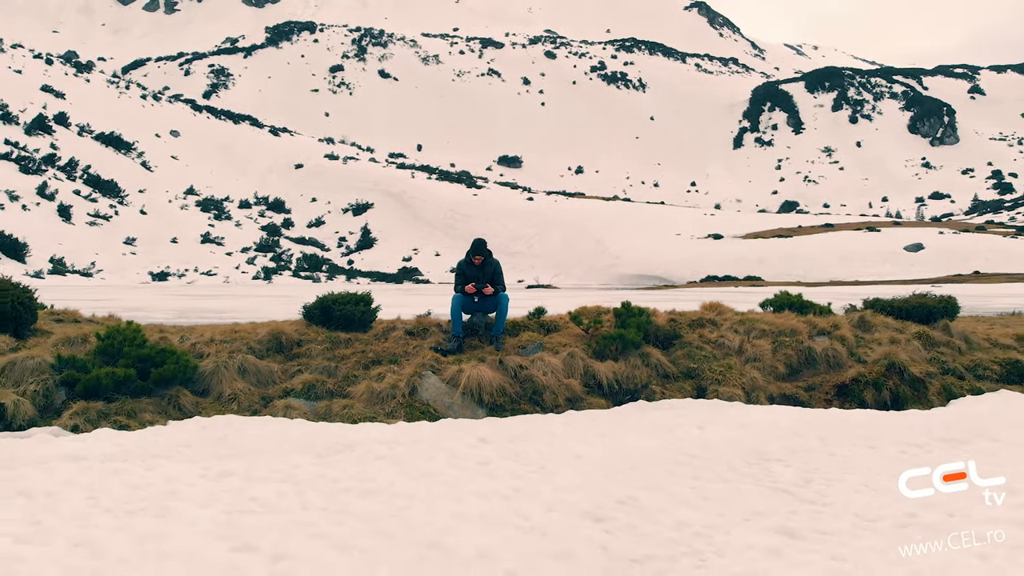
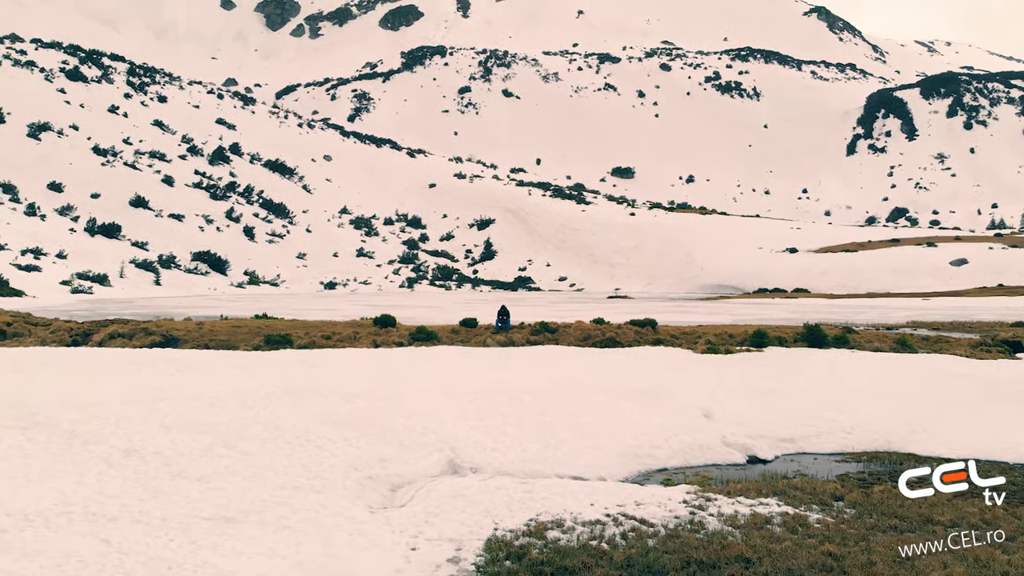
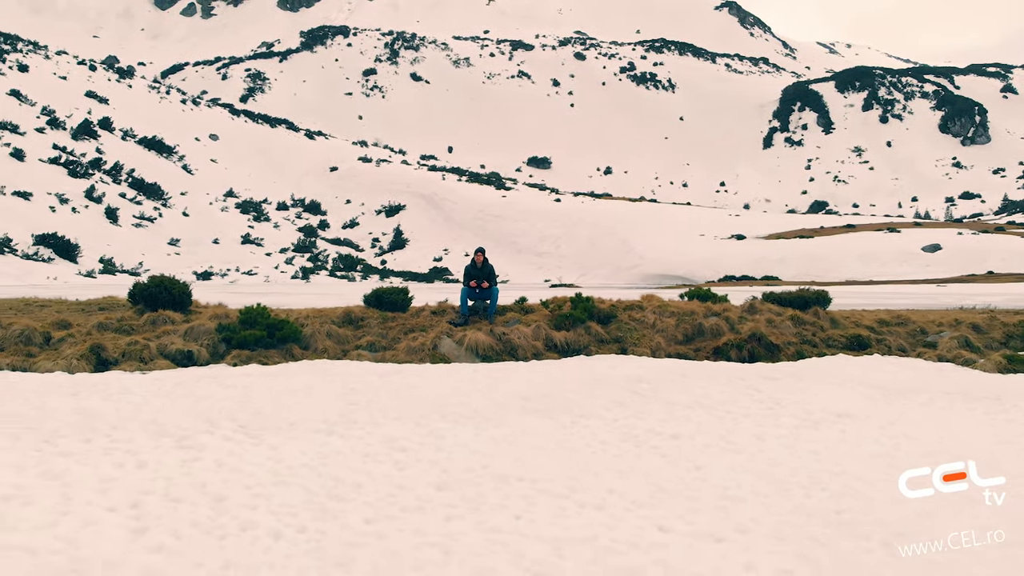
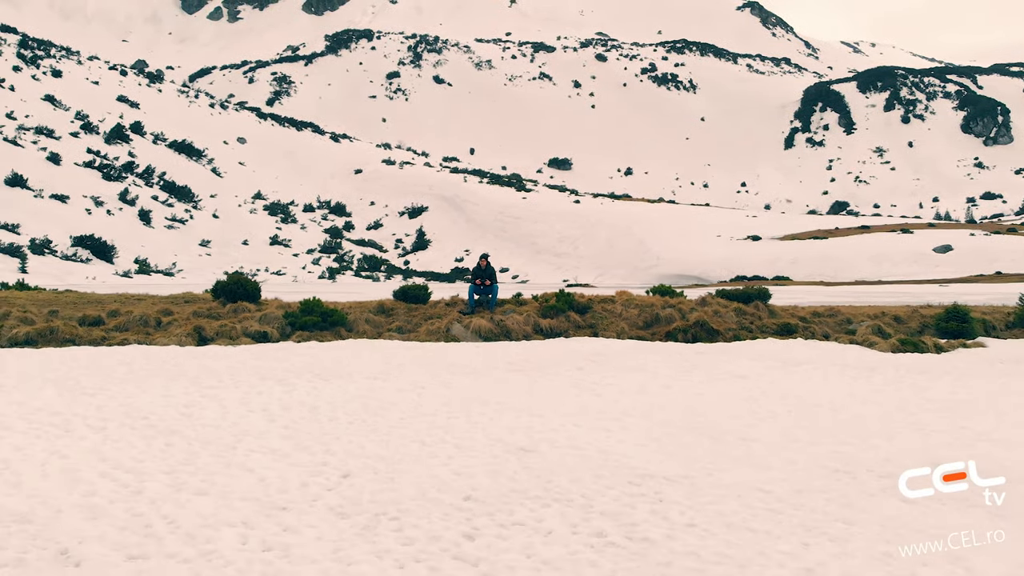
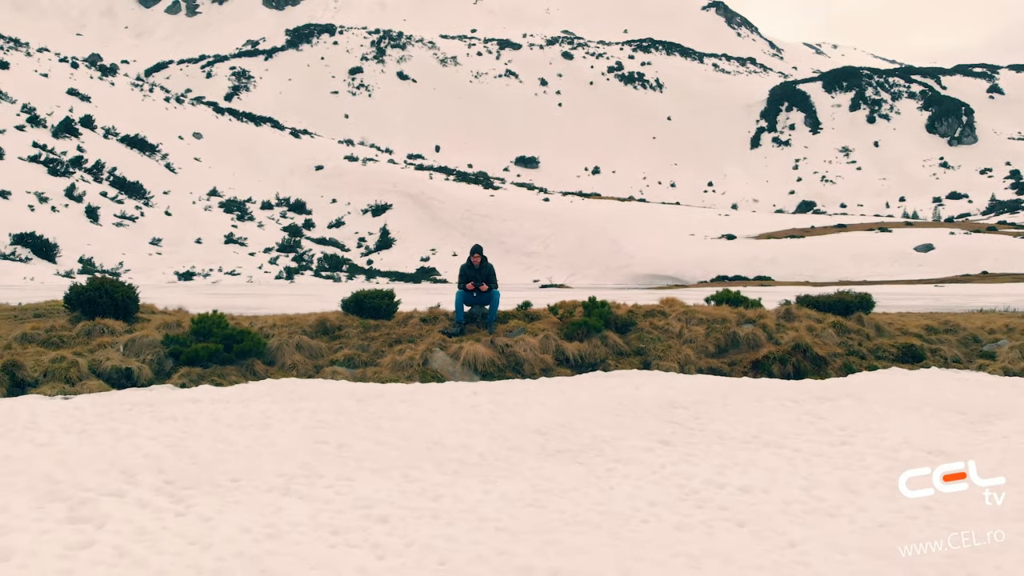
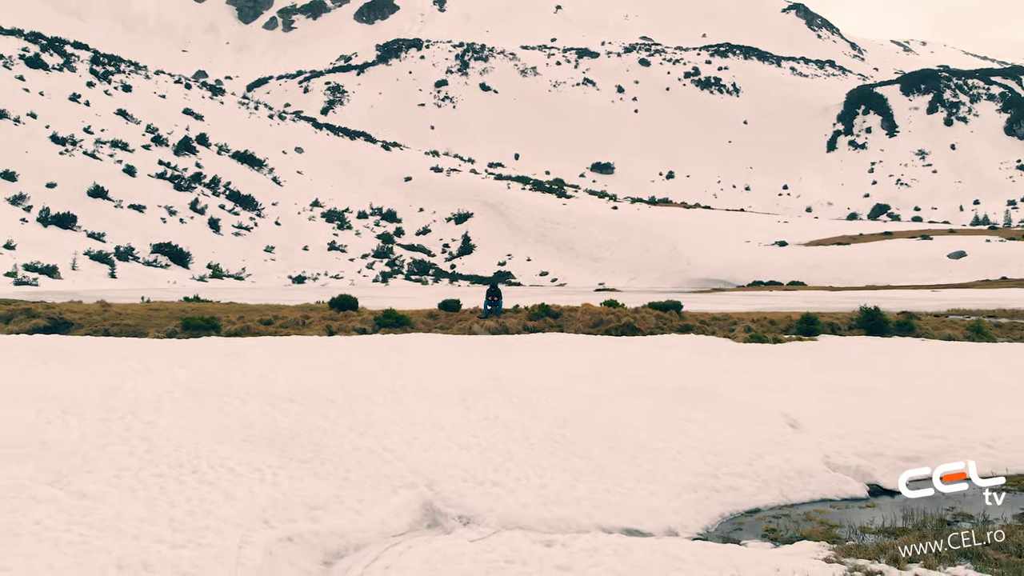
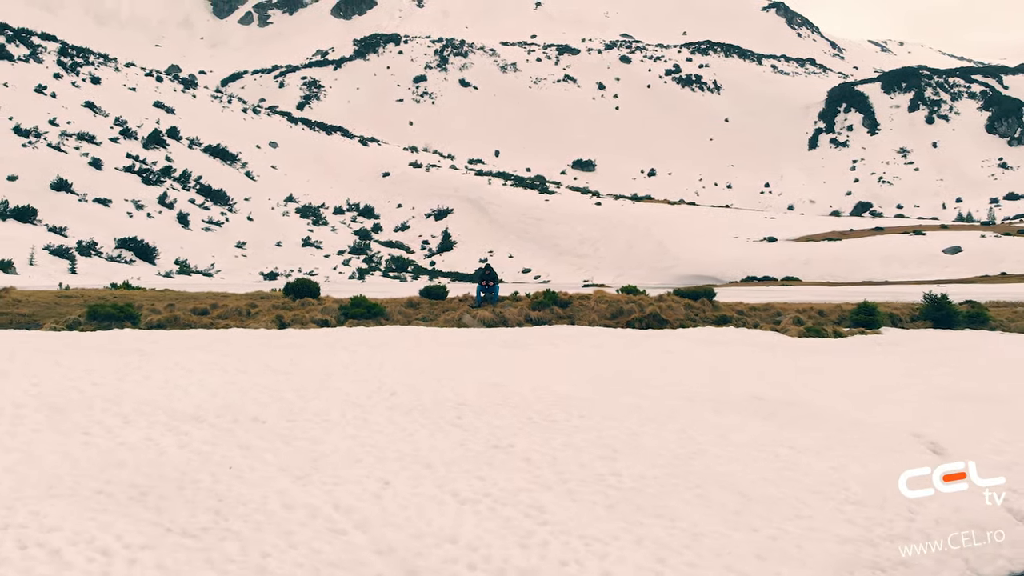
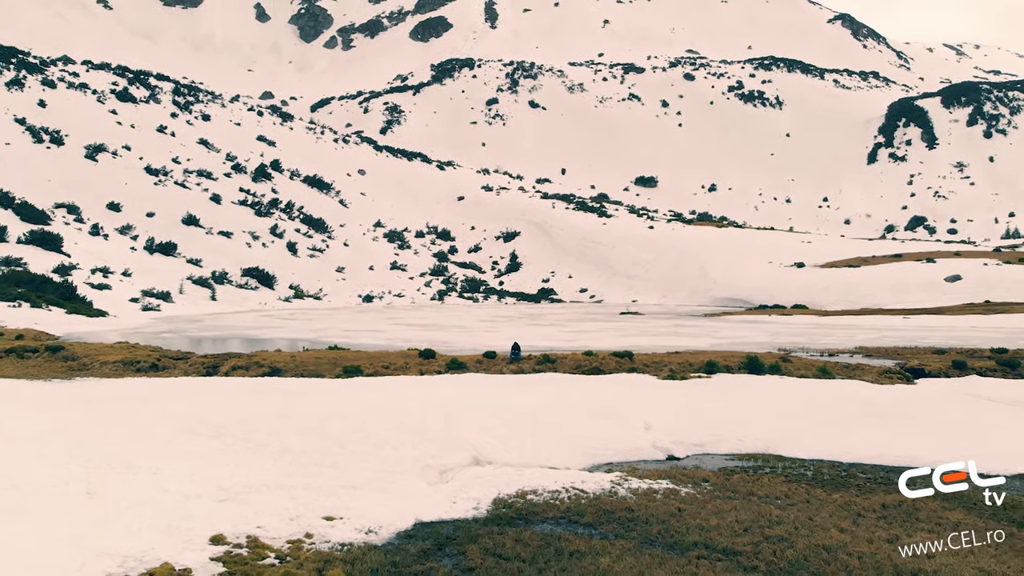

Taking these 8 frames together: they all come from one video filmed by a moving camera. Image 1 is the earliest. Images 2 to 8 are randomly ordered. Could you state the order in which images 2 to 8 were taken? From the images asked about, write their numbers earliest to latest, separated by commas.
5, 3, 4, 7, 6, 2, 8
